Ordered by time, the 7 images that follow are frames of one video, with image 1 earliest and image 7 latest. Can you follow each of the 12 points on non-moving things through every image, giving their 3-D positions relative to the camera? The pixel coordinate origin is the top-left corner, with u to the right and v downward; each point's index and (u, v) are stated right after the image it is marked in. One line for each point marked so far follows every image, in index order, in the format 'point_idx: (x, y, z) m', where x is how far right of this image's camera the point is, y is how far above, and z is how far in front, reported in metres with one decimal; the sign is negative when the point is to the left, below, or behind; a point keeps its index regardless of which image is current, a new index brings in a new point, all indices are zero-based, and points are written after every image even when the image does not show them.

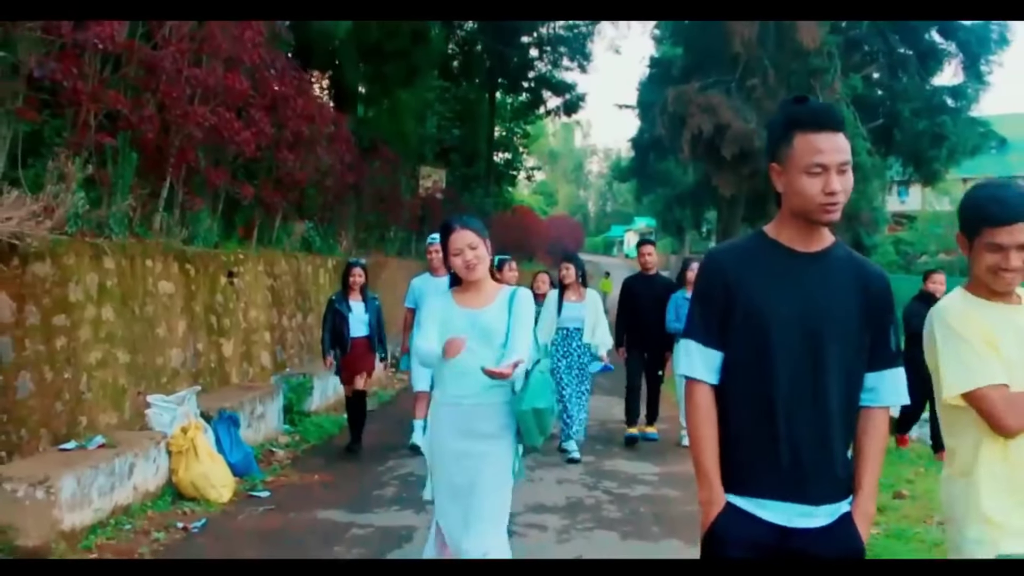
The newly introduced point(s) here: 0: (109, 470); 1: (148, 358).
0: (-1.7, -0.8, +4.3) m
1: (-2.4, -0.5, +6.8) m
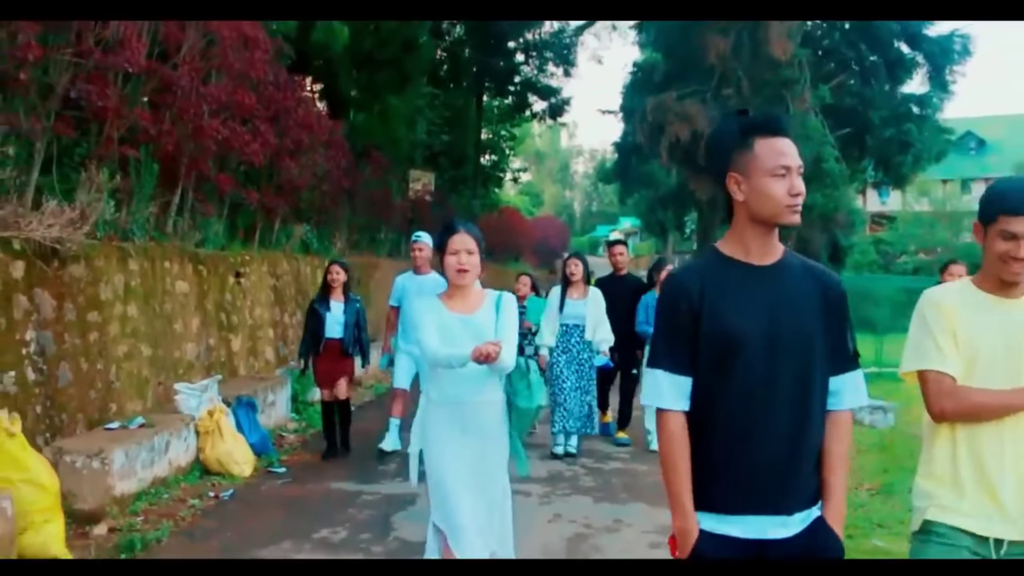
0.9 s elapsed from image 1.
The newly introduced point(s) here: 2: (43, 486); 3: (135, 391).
0: (-1.8, -0.8, +5.0) m
1: (-2.5, -0.5, +7.4) m
2: (-1.8, -0.8, +4.0) m
3: (-2.5, -0.7, +6.8) m
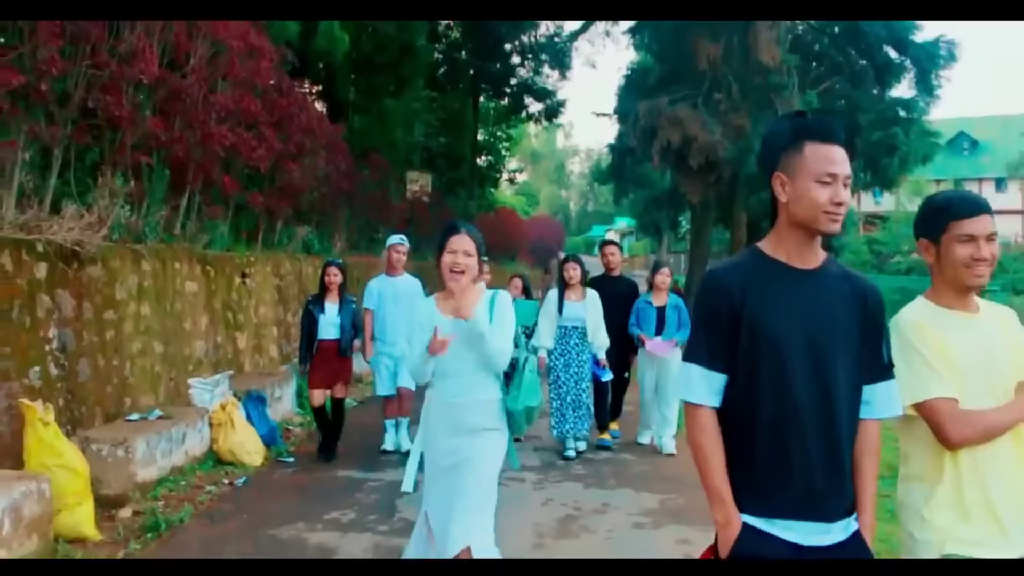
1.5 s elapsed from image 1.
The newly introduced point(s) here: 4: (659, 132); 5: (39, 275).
0: (-1.8, -0.8, +5.3) m
1: (-2.5, -0.5, +7.7) m
2: (-1.8, -0.8, +4.3) m
3: (-2.5, -0.7, +7.2) m
4: (+2.0, +2.2, +14.1) m
5: (-2.7, +0.1, +5.8) m
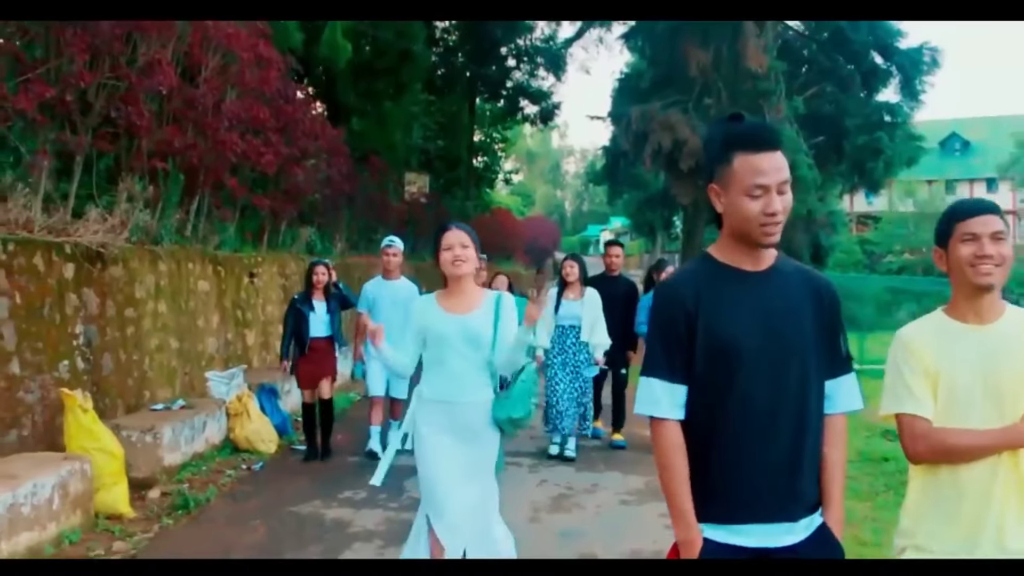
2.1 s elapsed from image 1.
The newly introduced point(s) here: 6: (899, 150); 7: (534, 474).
0: (-1.8, -0.8, +5.7) m
1: (-2.6, -0.5, +8.2) m
2: (-1.9, -0.8, +4.7) m
3: (-2.6, -0.7, +7.6) m
4: (+2.0, +2.2, +14.5) m
5: (-2.7, +0.1, +6.2) m
6: (+5.4, +1.9, +14.2) m
7: (+0.1, -1.1, +6.2) m
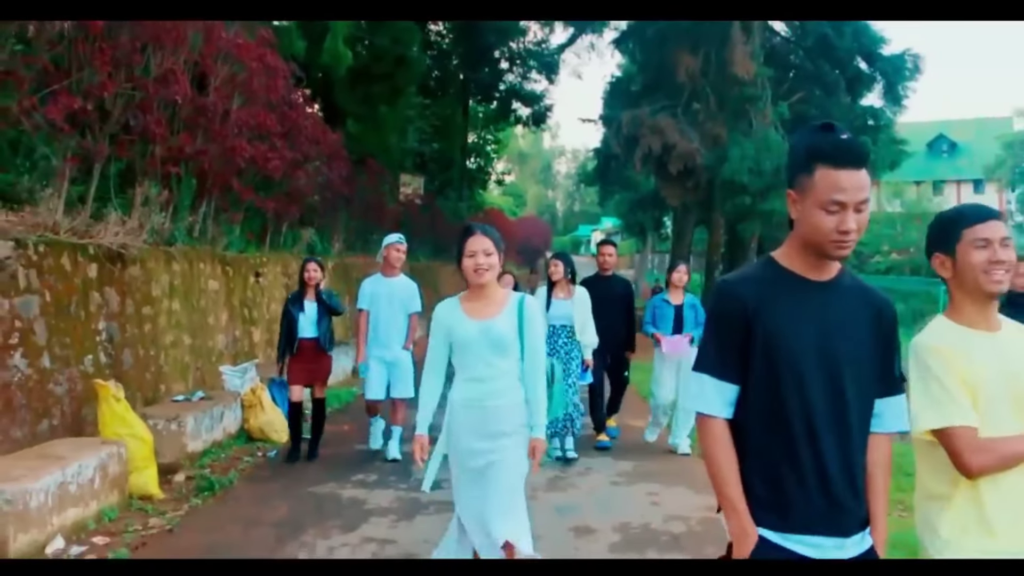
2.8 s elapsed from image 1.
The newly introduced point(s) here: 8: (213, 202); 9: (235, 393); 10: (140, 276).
0: (-1.8, -0.8, +6.1) m
1: (-2.6, -0.4, +8.6) m
2: (-1.9, -0.8, +5.1) m
3: (-2.6, -0.7, +8.0) m
4: (+1.9, +2.2, +15.0) m
5: (-2.7, +0.1, +6.6) m
6: (+5.4, +1.9, +14.7) m
7: (+0.1, -1.1, +6.6) m
8: (-2.7, +0.8, +9.2) m
9: (-1.8, -0.7, +6.7) m
10: (-2.7, +0.1, +7.4) m
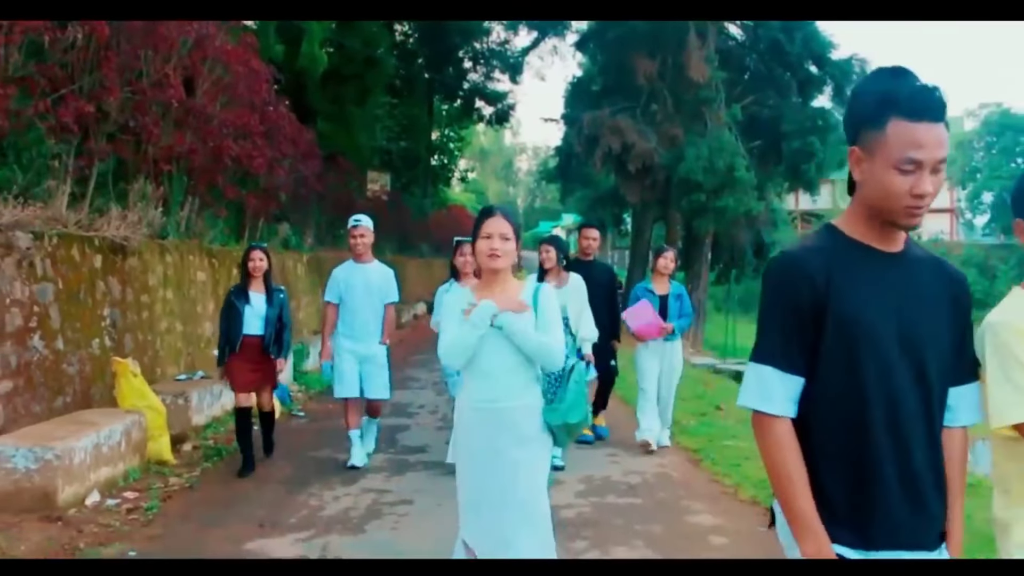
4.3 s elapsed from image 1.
0: (-2.0, -0.7, +6.7) m
1: (-2.9, -0.4, +9.1) m
2: (-2.0, -0.7, +5.7) m
3: (-2.8, -0.6, +8.5) m
4: (+1.4, +2.3, +15.7) m
5: (-2.9, +0.2, +7.2) m
6: (+4.9, +2.0, +15.5) m
7: (-0.1, -1.1, +7.3) m
8: (-3.0, +0.9, +9.8) m
9: (-2.0, -0.6, +7.3) m
10: (-2.9, +0.2, +7.9) m
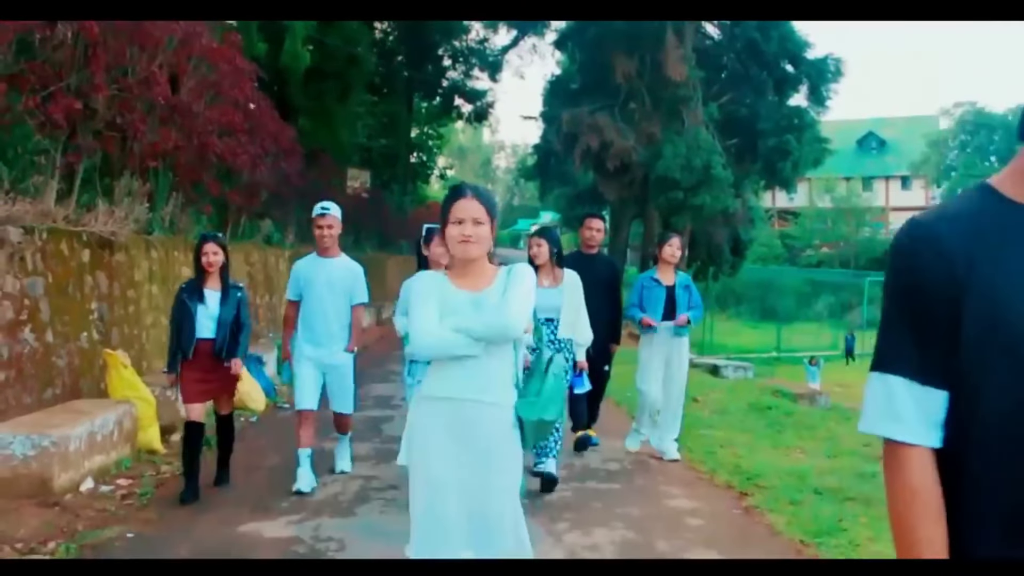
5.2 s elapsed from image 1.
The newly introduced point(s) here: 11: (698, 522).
0: (-2.1, -0.6, +6.8) m
1: (-3.0, -0.3, +9.2) m
2: (-2.1, -0.6, +5.9) m
3: (-3.0, -0.5, +8.6) m
4: (+1.1, +2.3, +15.9) m
5: (-3.1, +0.2, +7.3) m
6: (+4.6, +2.1, +15.8) m
7: (-0.2, -1.0, +7.4) m
8: (-3.2, +0.9, +9.9) m
9: (-2.2, -0.6, +7.4) m
10: (-3.1, +0.2, +8.0) m
11: (+0.9, -1.1, +4.8) m
